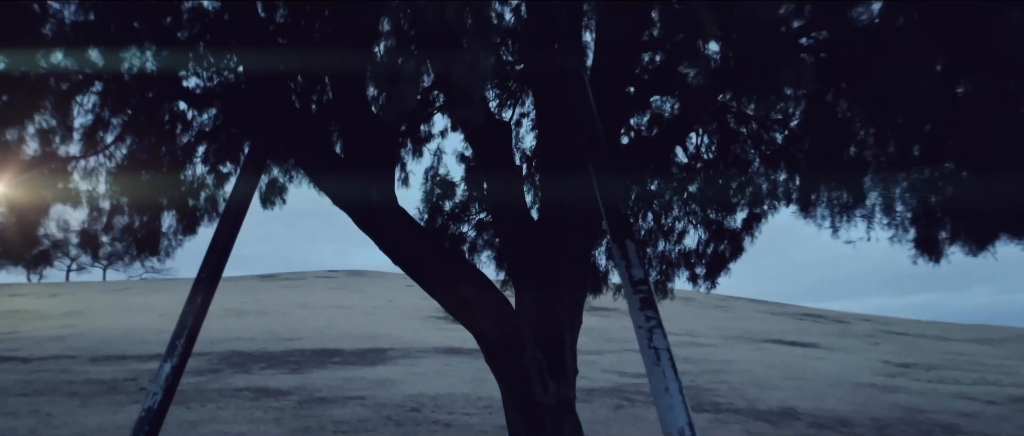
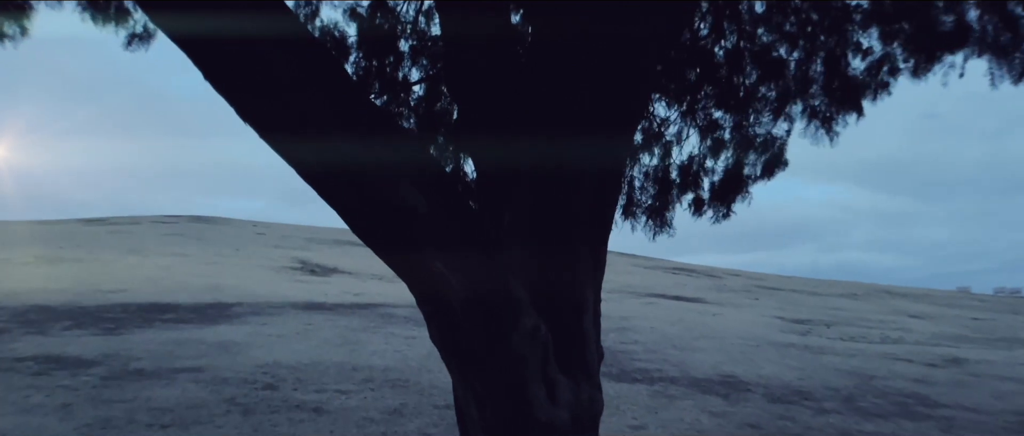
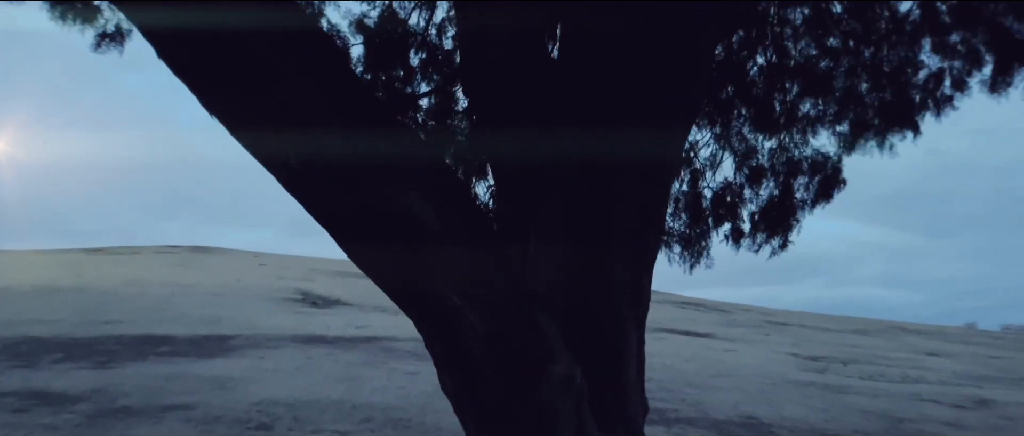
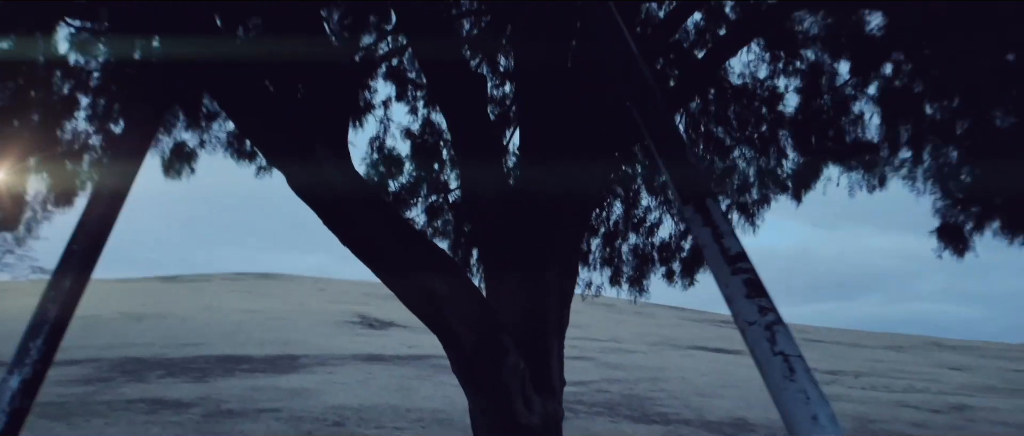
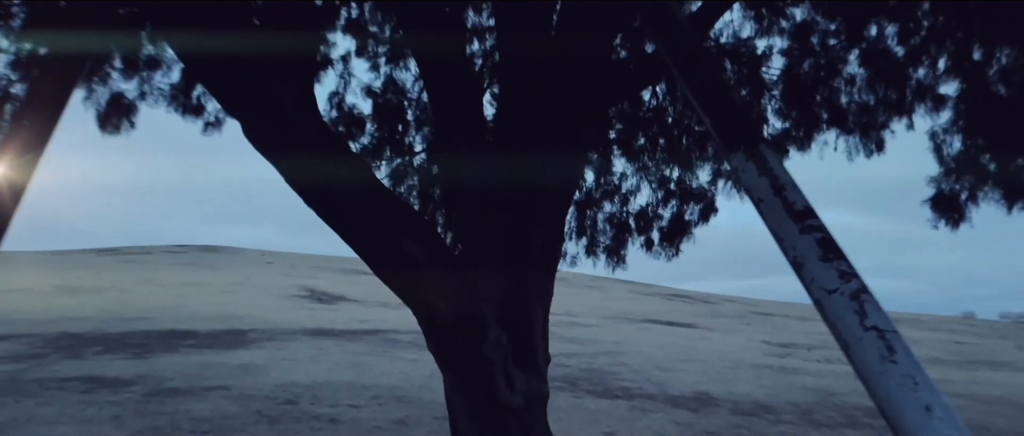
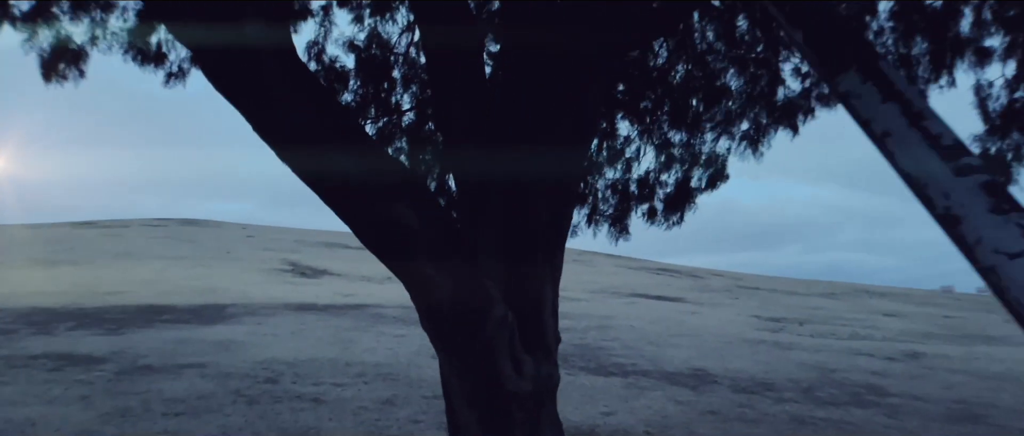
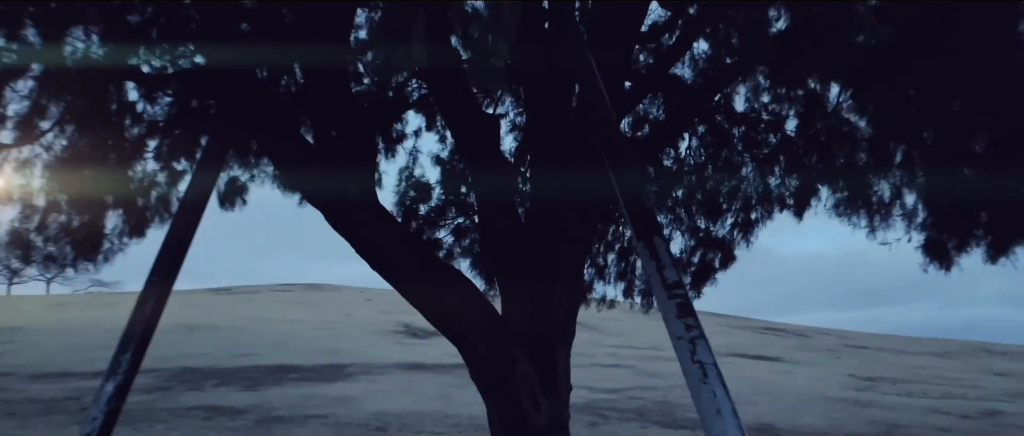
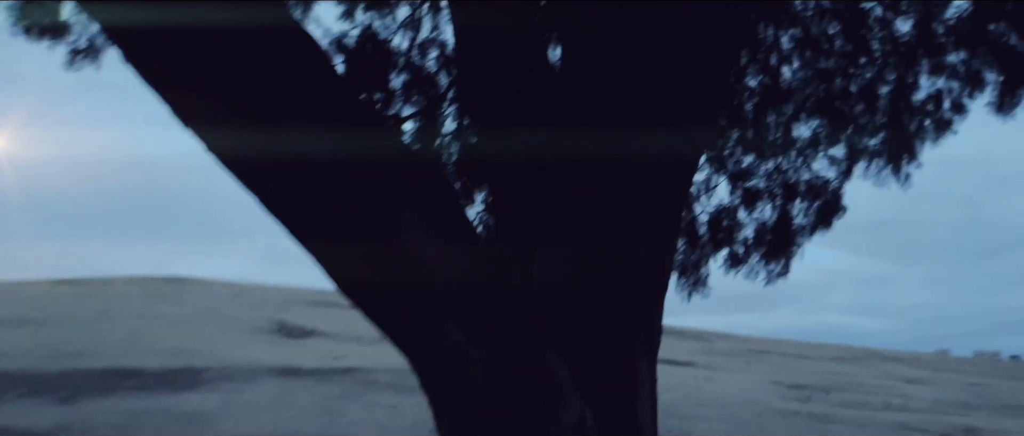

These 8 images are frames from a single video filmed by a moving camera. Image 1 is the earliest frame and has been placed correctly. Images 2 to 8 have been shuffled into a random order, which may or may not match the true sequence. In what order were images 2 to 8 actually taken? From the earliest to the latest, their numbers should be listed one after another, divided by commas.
7, 4, 5, 6, 2, 3, 8
